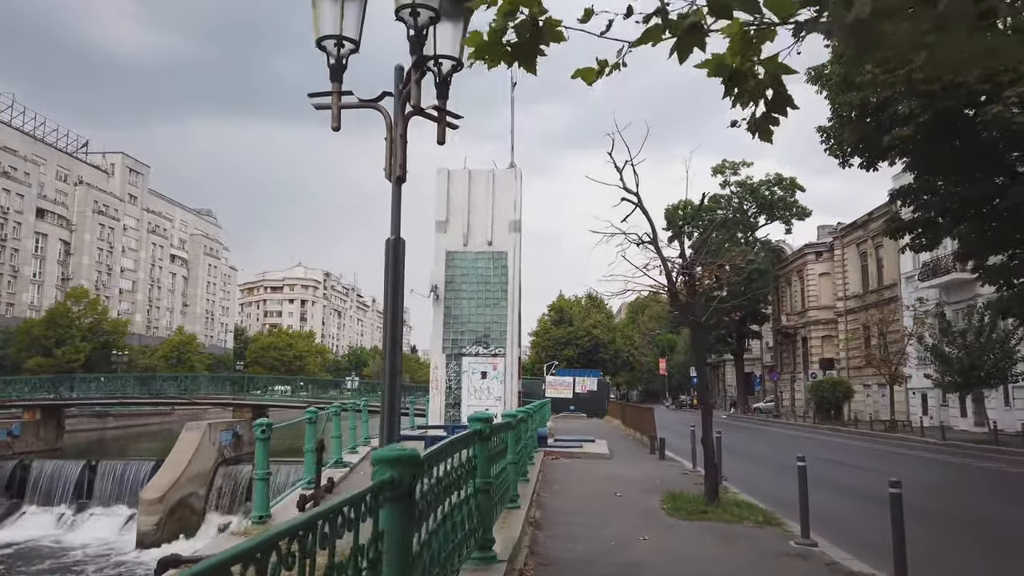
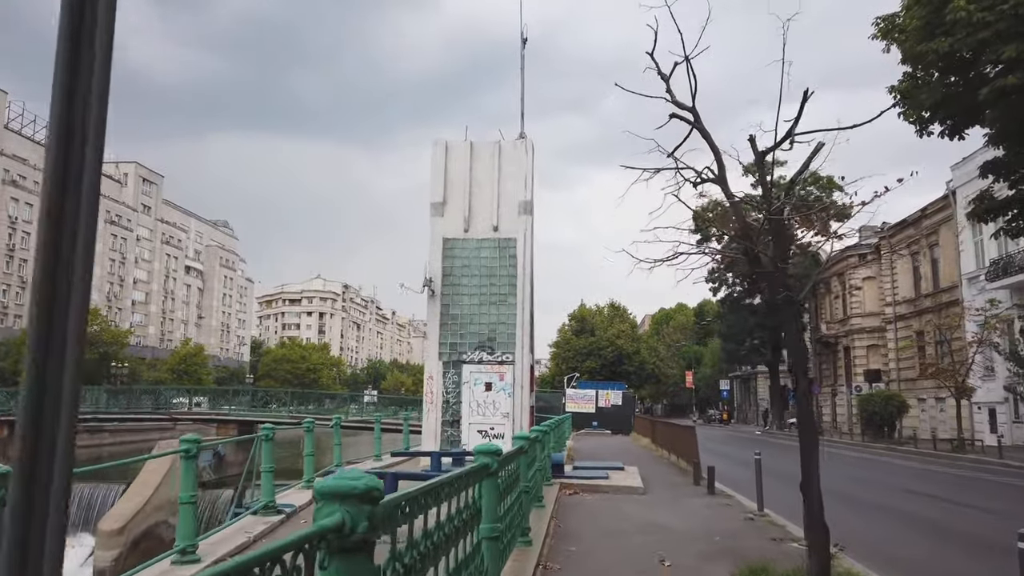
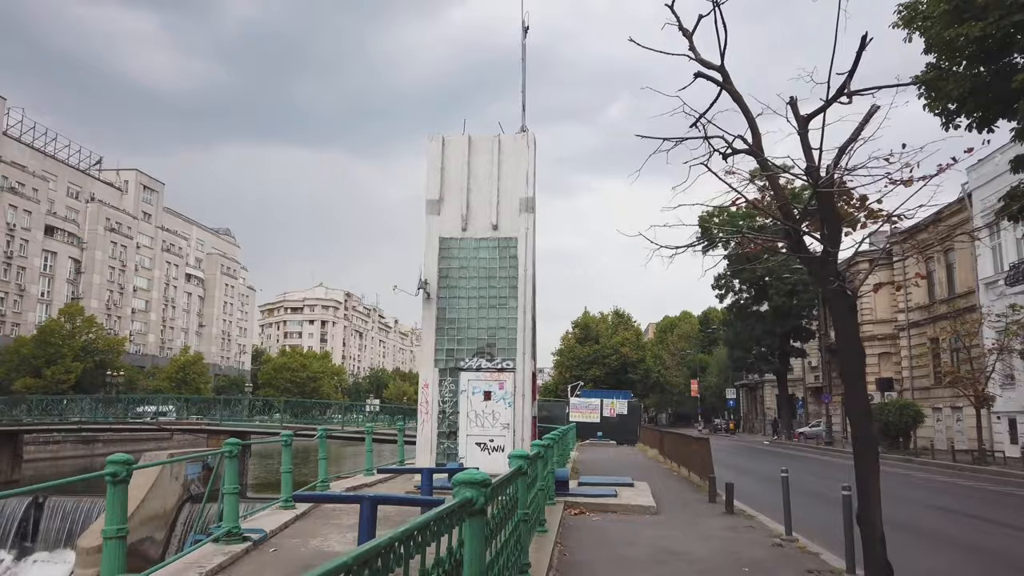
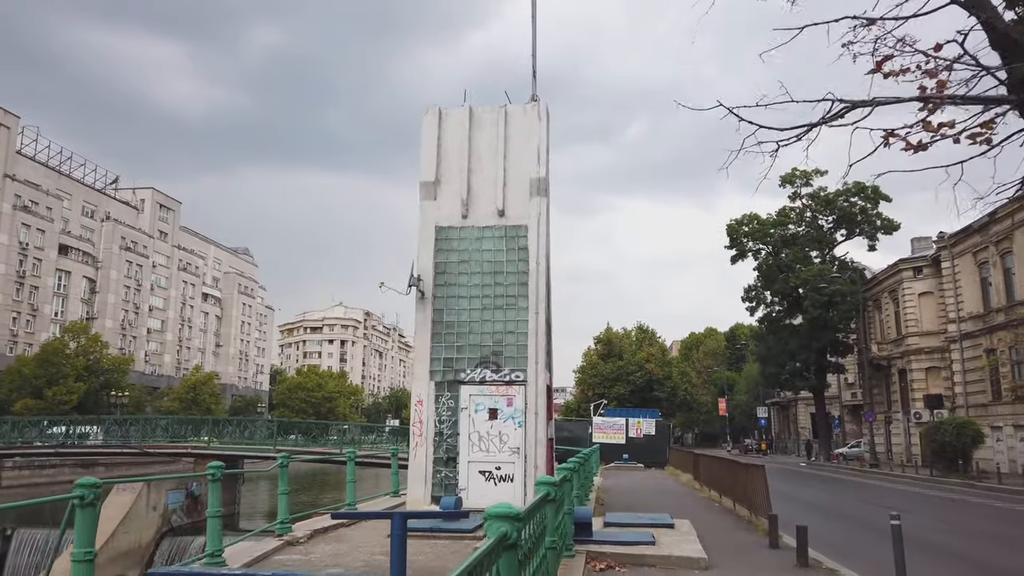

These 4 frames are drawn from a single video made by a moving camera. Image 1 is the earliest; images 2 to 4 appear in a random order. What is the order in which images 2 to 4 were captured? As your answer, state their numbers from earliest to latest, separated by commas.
2, 3, 4
